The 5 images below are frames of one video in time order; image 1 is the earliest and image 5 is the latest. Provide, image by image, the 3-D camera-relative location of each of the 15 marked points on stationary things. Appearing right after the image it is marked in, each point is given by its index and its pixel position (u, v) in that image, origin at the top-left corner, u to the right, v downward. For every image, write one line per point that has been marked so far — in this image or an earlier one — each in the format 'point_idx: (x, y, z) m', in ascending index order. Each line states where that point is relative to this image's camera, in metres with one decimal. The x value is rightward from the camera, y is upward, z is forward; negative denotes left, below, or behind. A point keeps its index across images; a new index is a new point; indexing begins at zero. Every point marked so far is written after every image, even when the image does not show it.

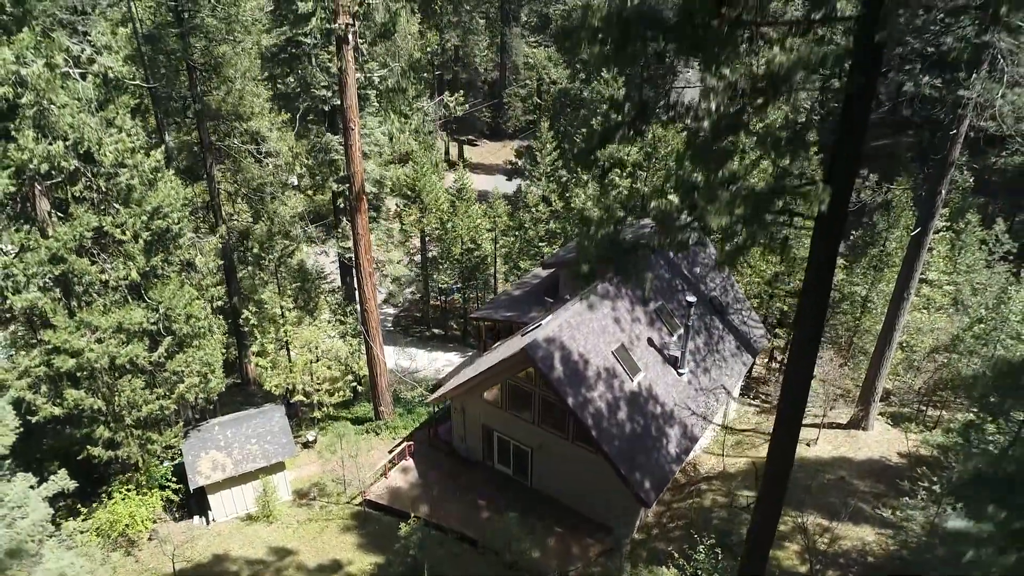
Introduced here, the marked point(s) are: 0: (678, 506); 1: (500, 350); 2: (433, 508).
0: (+3.8, -4.9, +12.8) m
1: (-0.4, -1.7, +14.2) m
2: (-1.9, -5.2, +13.1) m
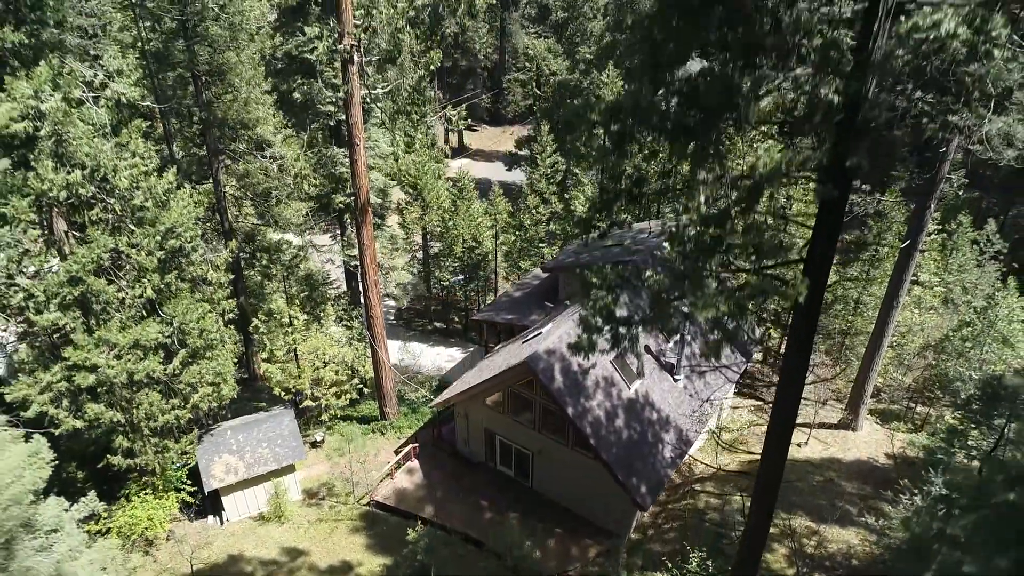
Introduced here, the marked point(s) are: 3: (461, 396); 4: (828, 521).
0: (+3.8, -5.2, +13.3) m
1: (-0.4, -1.9, +14.7) m
2: (-1.8, -5.4, +13.7) m
3: (-1.3, -2.8, +14.3) m
4: (+6.9, -5.1, +12.2) m
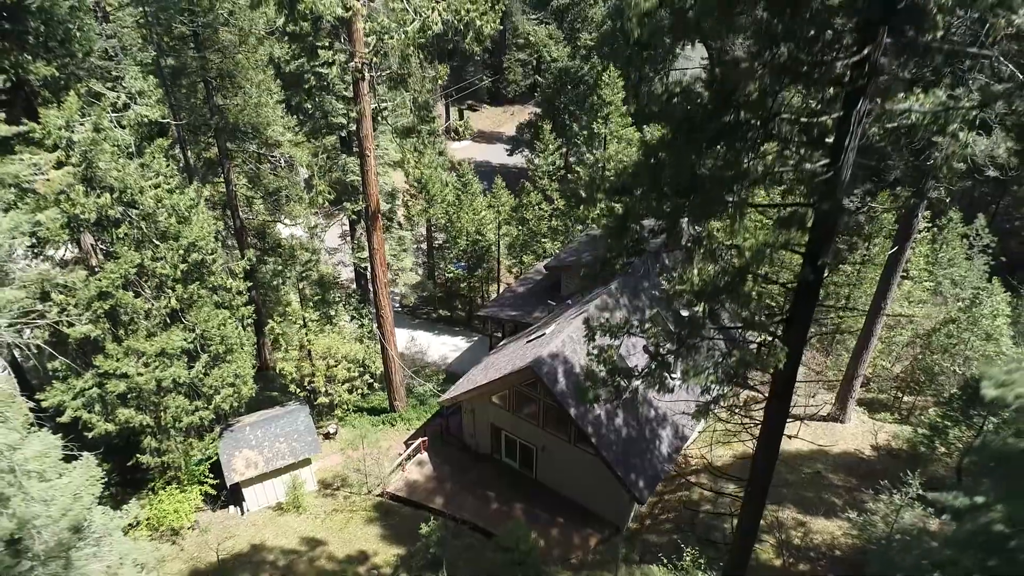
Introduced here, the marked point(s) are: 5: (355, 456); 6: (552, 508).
0: (+3.9, -5.3, +14.1) m
1: (-0.3, -2.0, +15.3) m
2: (-1.7, -5.5, +14.5) m
3: (-1.2, -2.8, +15.0) m
4: (+7.0, -5.2, +13.0) m
5: (-4.6, -4.9, +16.4) m
6: (+1.0, -5.6, +14.2) m
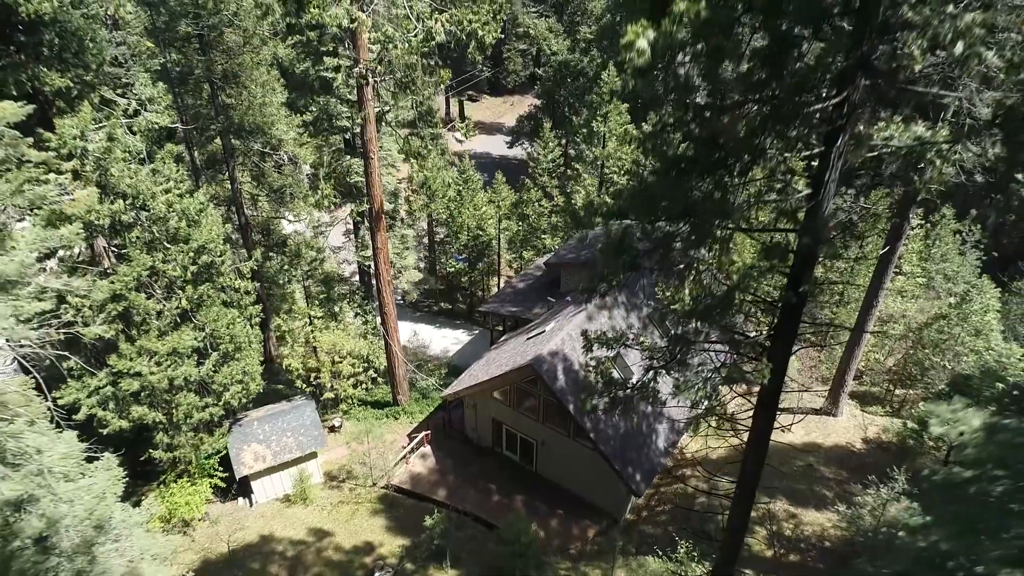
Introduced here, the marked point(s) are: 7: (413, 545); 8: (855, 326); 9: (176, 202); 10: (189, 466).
0: (+3.9, -5.3, +14.5) m
1: (-0.2, -1.9, +15.7) m
2: (-1.7, -5.5, +14.9) m
3: (-1.2, -2.8, +15.4) m
4: (+7.1, -5.2, +13.5) m
5: (-4.6, -4.9, +16.8) m
6: (+1.1, -5.5, +14.6) m
7: (-2.3, -5.9, +12.9) m
8: (+9.8, -1.1, +15.9) m
9: (-6.8, +1.8, +11.4) m
10: (-8.1, -4.5, +14.1) m
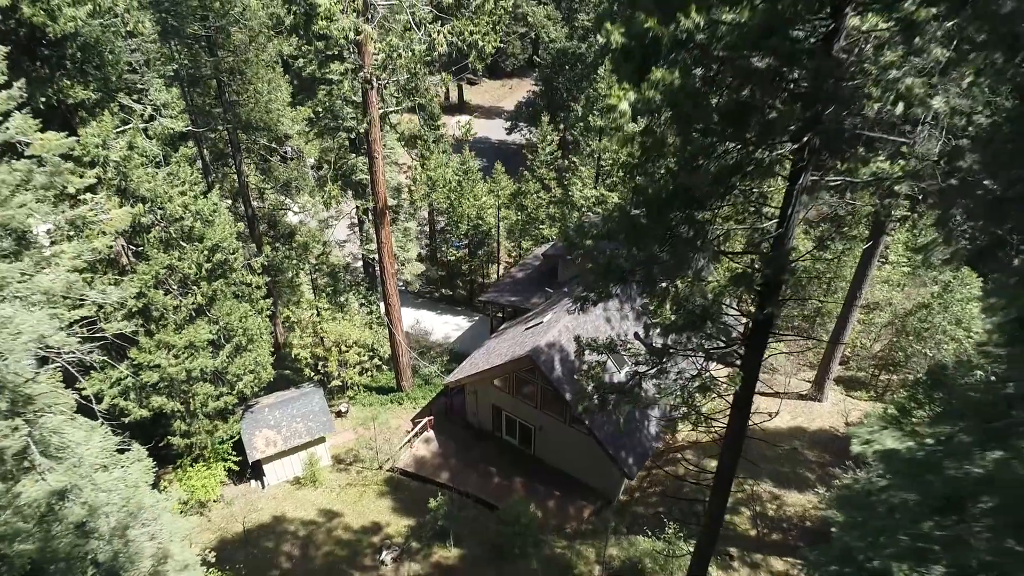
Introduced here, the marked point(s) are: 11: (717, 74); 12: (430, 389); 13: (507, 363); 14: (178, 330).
0: (+3.9, -5.1, +15.3) m
1: (-0.3, -1.7, +16.4) m
2: (-1.7, -5.3, +15.7) m
3: (-1.2, -2.6, +16.1) m
4: (+7.0, -5.1, +14.3) m
5: (-4.6, -4.6, +17.6) m
6: (+1.0, -5.3, +15.4) m
7: (-2.3, -5.8, +13.7) m
8: (+9.8, -0.8, +16.6) m
9: (-6.8, +1.8, +11.9) m
10: (-8.1, -4.3, +14.8) m
11: (+2.0, +2.1, +5.3) m
12: (-2.8, -3.5, +19.4) m
13: (-0.1, -2.0, +14.9) m
14: (-7.3, -0.9, +12.3) m
